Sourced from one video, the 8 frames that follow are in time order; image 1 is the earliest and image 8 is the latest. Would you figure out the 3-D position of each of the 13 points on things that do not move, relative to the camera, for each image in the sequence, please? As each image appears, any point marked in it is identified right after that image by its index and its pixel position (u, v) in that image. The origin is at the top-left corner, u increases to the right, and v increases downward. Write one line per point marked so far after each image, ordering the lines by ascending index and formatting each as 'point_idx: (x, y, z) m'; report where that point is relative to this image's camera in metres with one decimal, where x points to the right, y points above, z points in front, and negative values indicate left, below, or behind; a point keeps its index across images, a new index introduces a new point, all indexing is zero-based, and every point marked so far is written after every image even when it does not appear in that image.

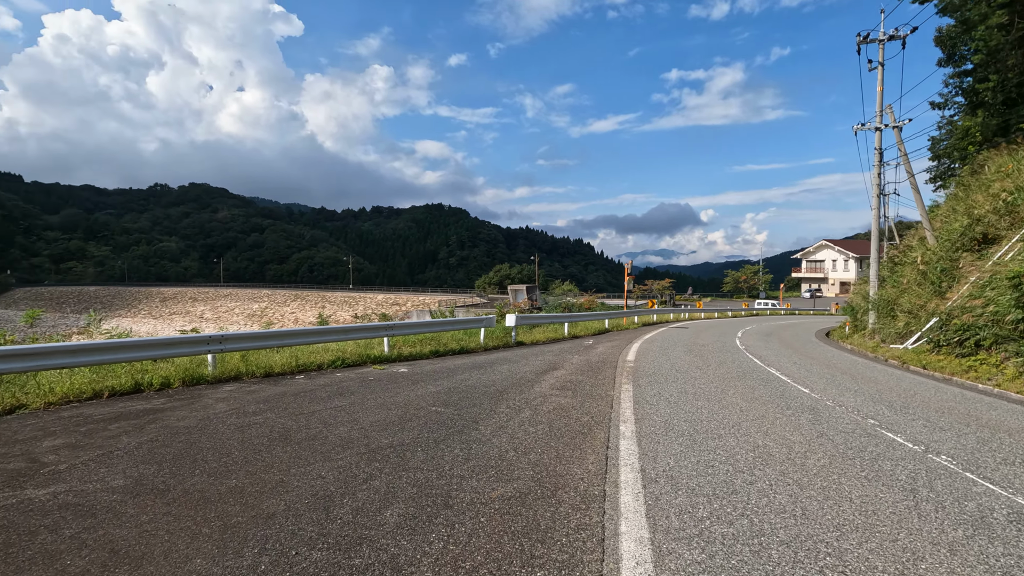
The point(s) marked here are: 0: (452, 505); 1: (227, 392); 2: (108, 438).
0: (-0.3, -1.0, +2.5) m
1: (-2.9, -1.1, +5.5) m
2: (-2.9, -1.1, +3.8) m
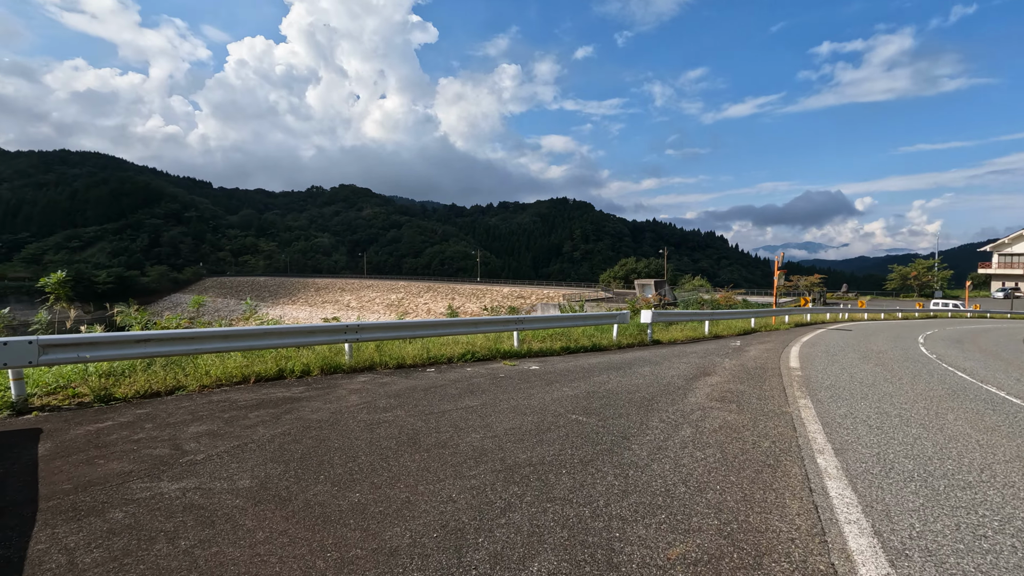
0: (+0.4, -1.0, +1.9) m
1: (-1.5, -1.0, +5.4) m
2: (-1.9, -1.0, +3.8) m
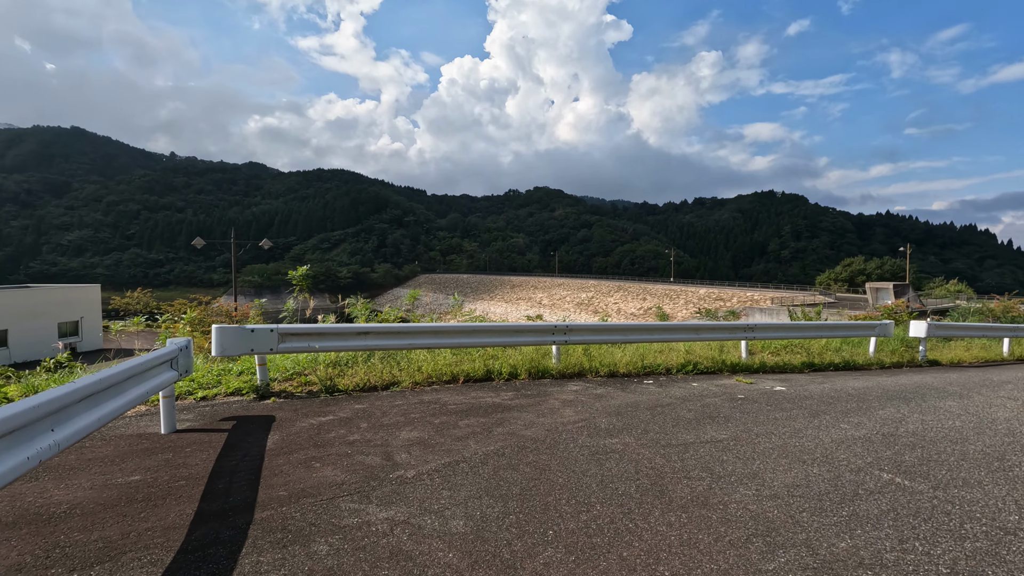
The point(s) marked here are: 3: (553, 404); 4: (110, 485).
0: (+1.1, -1.0, +0.8) m
1: (+0.6, -0.9, +4.7) m
2: (-0.3, -1.0, +3.3) m
3: (+0.3, -0.9, +4.3) m
4: (-2.1, -1.0, +2.7) m
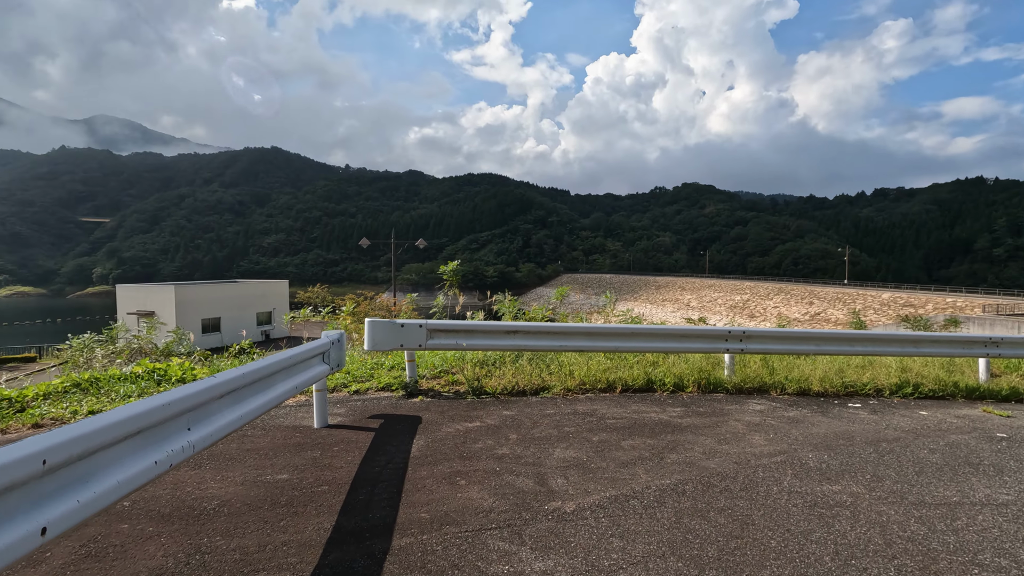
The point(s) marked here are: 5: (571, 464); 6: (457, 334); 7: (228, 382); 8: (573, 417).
0: (+1.3, -1.0, -0.1) m
1: (+1.8, -0.9, +3.8) m
2: (+0.6, -0.9, +2.8) m
3: (+1.5, -0.9, +3.5) m
4: (-1.2, -1.0, +2.6) m
5: (+0.3, -0.9, +2.8) m
6: (-0.5, -0.4, +4.6) m
7: (-1.1, -0.4, +2.1) m
8: (+0.4, -0.9, +3.7) m
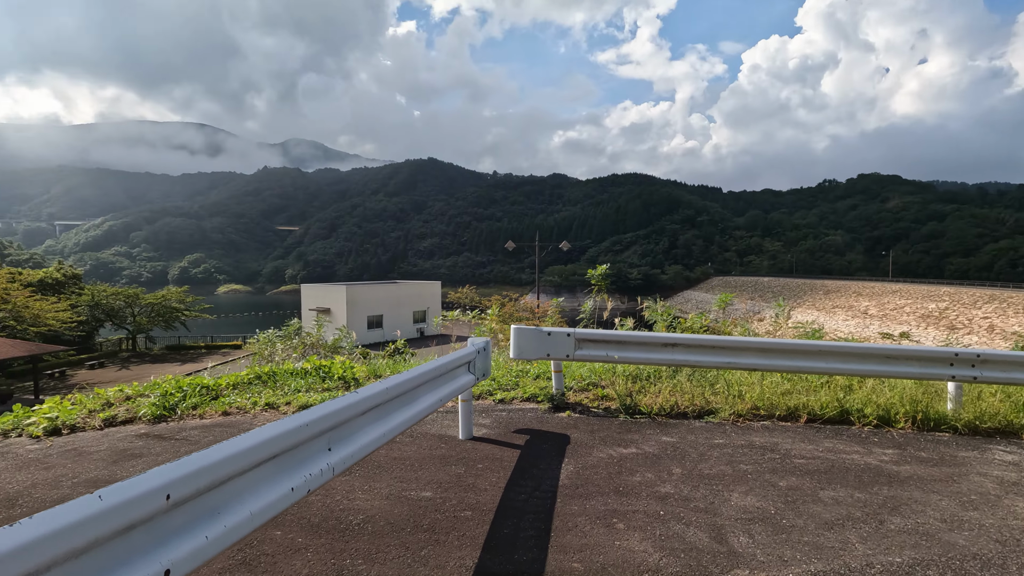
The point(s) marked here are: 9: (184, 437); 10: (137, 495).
0: (+1.3, -1.0, -0.8) m
1: (+2.7, -1.0, +2.9) m
2: (+1.3, -1.0, +2.2) m
3: (+2.3, -1.0, +2.7) m
4: (-0.5, -1.0, +2.5) m
5: (+1.0, -1.0, +2.3) m
6: (+0.7, -0.4, +4.2) m
7: (-0.5, -0.4, +2.0) m
8: (+1.4, -0.9, +3.1) m
9: (-2.5, -1.1, +4.0) m
10: (-0.7, -0.4, +1.0) m
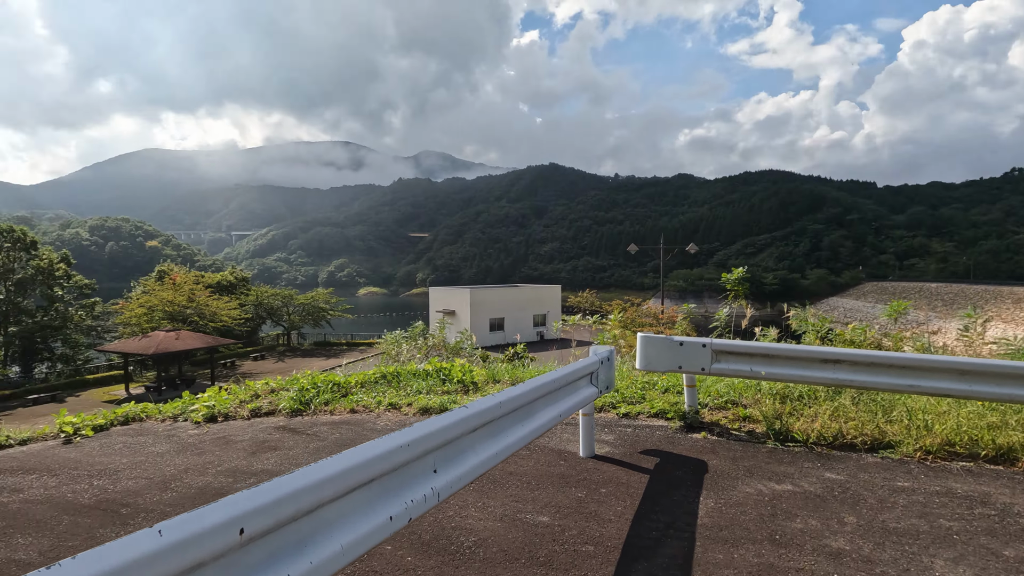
0: (+1.0, -1.0, -1.3) m
1: (+3.3, -1.0, +1.9) m
2: (+1.7, -1.0, +1.5) m
3: (+2.8, -1.0, +1.8) m
4: (0.0, -1.0, +2.3) m
5: (+1.5, -1.0, +1.7) m
6: (+1.6, -0.5, +3.7) m
7: (-0.1, -0.4, +1.8) m
8: (+2.0, -1.0, +2.4) m
9: (-1.6, -1.1, +4.2) m
10: (-0.5, -0.4, +0.8) m
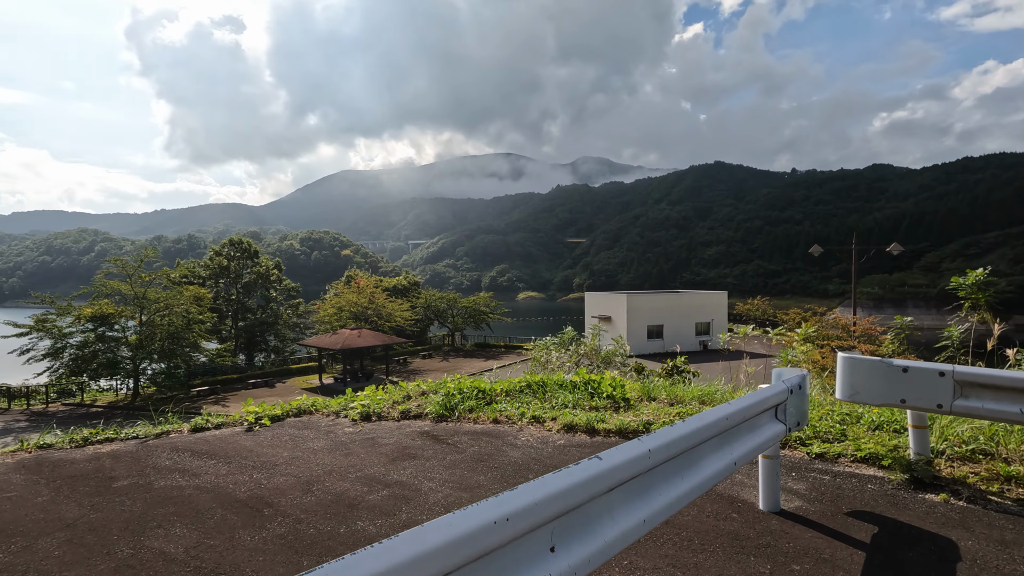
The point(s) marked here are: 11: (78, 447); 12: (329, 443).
0: (+0.4, -1.0, -2.0) m
1: (+3.5, -1.1, +0.5) m
2: (+1.9, -1.0, +0.6) m
3: (+3.1, -1.0, +0.5) m
4: (+0.5, -1.0, +1.7) m
5: (+1.8, -1.0, +0.8) m
6: (+2.5, -0.5, +2.6) m
7: (+0.3, -0.4, +1.3) m
8: (+2.5, -1.0, +1.3) m
9: (-0.5, -1.2, +4.0) m
10: (-0.4, -0.4, +0.5) m
11: (-4.0, -1.5, +4.9) m
12: (-1.5, -1.3, +4.3) m
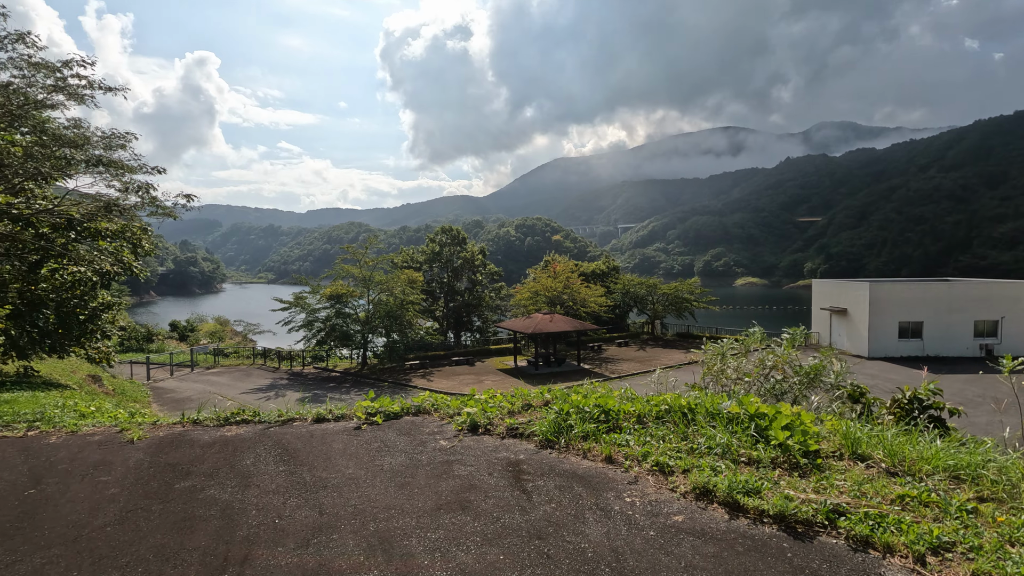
0: (-1.3, -1.1, -2.9) m
1: (+2.5, -1.2, -1.8) m
2: (+1.0, -1.1, -1.1) m
3: (+2.0, -1.2, -1.7) m
4: (+0.2, -1.0, +0.5) m
5: (+0.9, -1.1, -0.9) m
6: (+2.3, -0.6, +0.5) m
7: (-0.2, -0.4, +0.1) m
8: (+1.8, -1.1, -0.6) m
9: (+0.1, -1.1, +3.0) m
10: (-1.1, -0.4, -0.3) m
11: (-2.9, -1.3, +5.2) m
12: (-0.7, -1.2, +3.7) m
